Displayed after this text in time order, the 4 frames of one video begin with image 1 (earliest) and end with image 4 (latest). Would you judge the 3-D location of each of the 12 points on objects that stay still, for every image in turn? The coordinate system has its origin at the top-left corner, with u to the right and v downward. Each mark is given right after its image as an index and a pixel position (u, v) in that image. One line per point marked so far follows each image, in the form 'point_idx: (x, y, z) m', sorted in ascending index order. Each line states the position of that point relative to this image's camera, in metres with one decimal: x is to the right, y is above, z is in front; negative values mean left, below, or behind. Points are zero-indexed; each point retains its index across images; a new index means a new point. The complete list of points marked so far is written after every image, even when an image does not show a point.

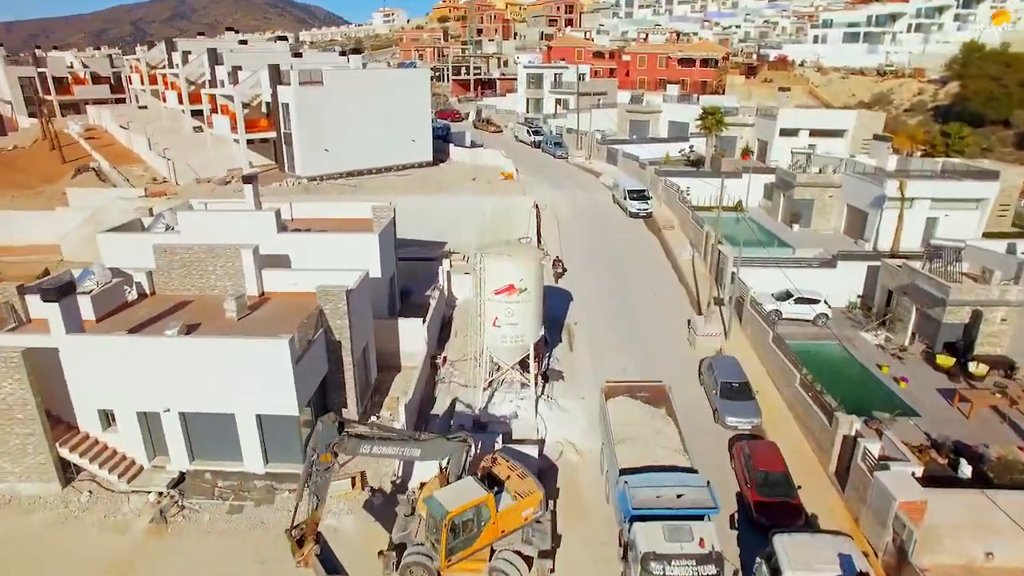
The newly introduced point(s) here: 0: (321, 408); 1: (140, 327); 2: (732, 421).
0: (-5.6, -3.5, +19.0) m
1: (-10.8, -1.1, +18.7) m
2: (+6.6, -4.0, +19.5) m
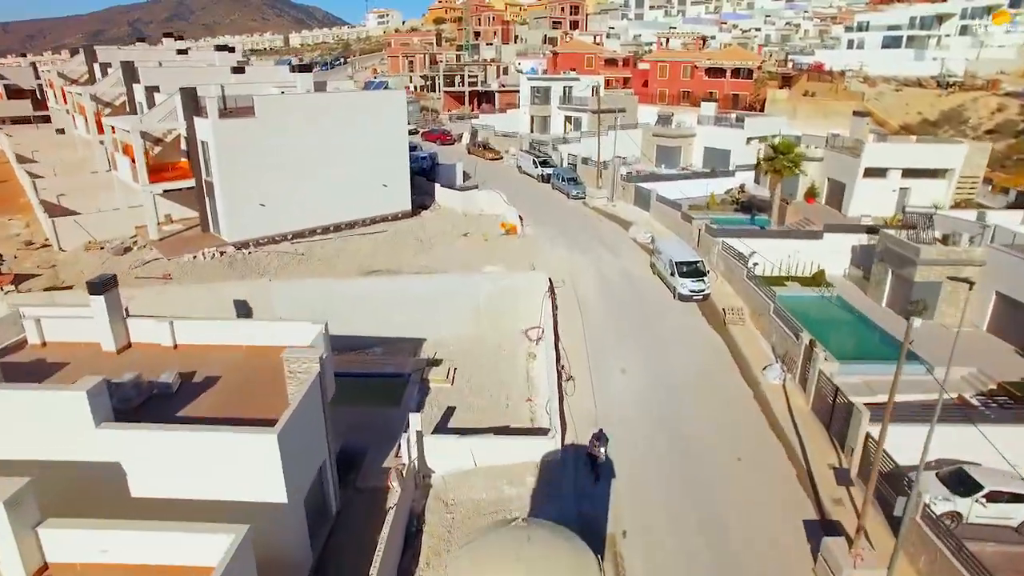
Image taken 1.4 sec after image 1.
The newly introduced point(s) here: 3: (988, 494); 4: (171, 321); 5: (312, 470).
0: (-5.4, -8.1, +8.7) m
1: (-10.5, -5.7, +8.4) m
2: (+6.9, -8.6, +9.3) m
3: (+11.6, -5.0, +15.8) m
4: (-9.3, -0.9, +17.5) m
5: (-4.4, -4.0, +14.1) m
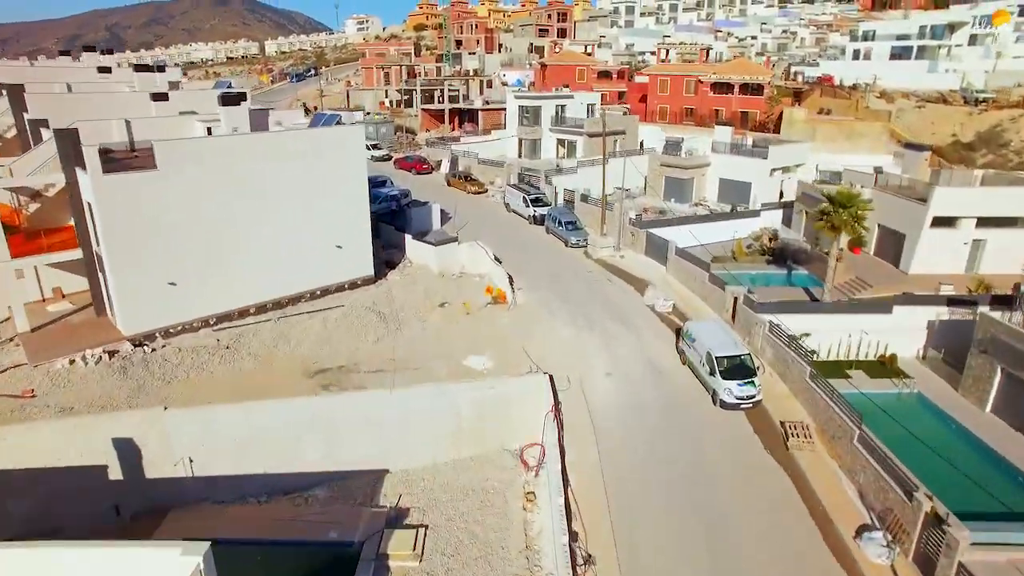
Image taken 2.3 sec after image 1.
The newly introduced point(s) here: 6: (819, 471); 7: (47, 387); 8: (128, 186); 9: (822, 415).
0: (-5.2, -11.4, +1.9) m
1: (-10.4, -9.1, +1.5) m
2: (+7.0, -11.8, +2.7) m
3: (+11.6, -8.2, +9.4) m
4: (-9.4, -4.3, +10.6) m
5: (-4.4, -7.3, +7.3) m
6: (+8.8, -5.2, +18.2) m
7: (-13.6, -2.9, +18.8) m
8: (-11.8, +3.2, +19.8) m
9: (+9.6, -3.9, +19.8) m
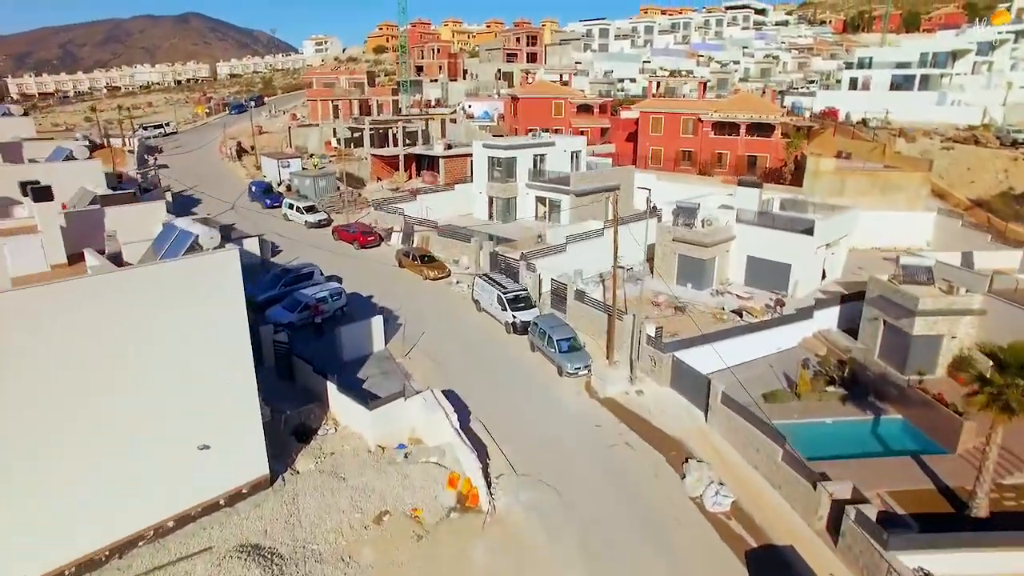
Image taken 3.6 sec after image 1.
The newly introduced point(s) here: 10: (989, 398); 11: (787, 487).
0: (-4.4, -16.2, -8.4) m
1: (-9.6, -14.0, -9.0) m
2: (+7.8, -16.4, -6.9) m
3: (+12.0, -12.9, 0.0) m
4: (-9.1, -9.5, +0.3) m
5: (-4.0, -12.3, -2.8) m
6: (+8.7, -10.2, +8.8) m
7: (-13.8, -8.3, +8.3) m
8: (-12.1, -2.2, +9.5) m
9: (+9.4, -8.9, +10.4) m
10: (+11.5, -2.5, +15.3) m
11: (+7.8, -5.6, +18.0) m
